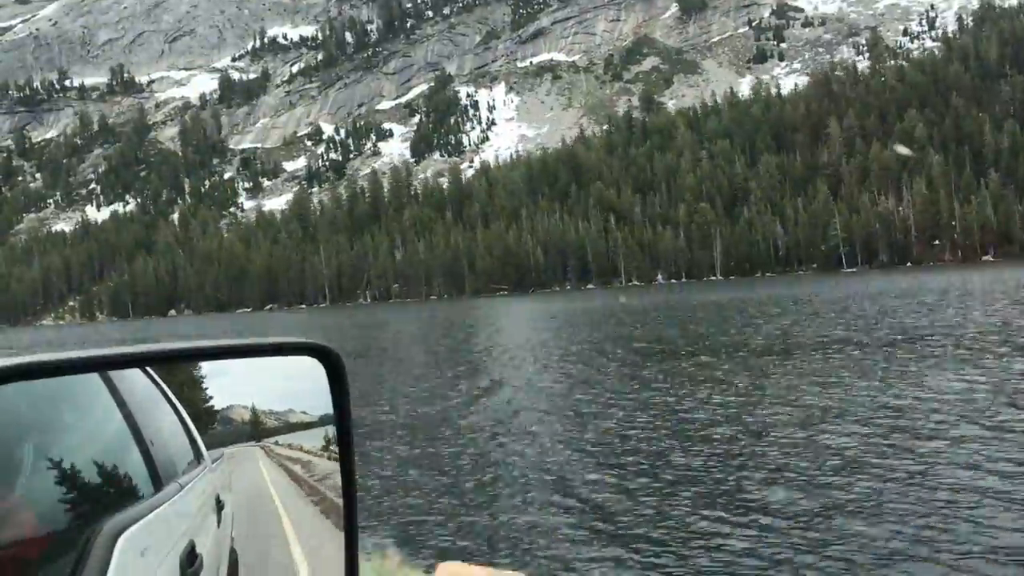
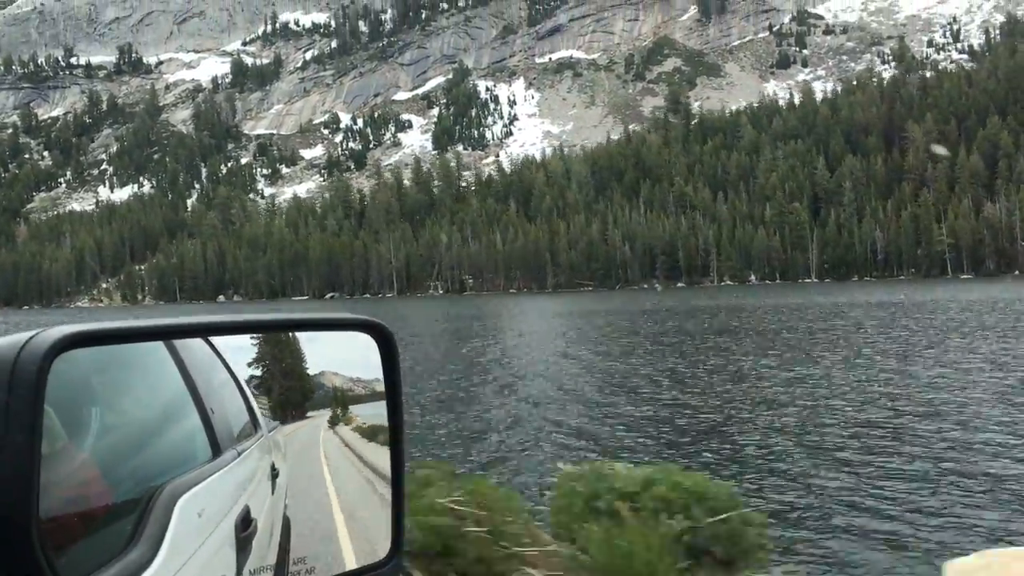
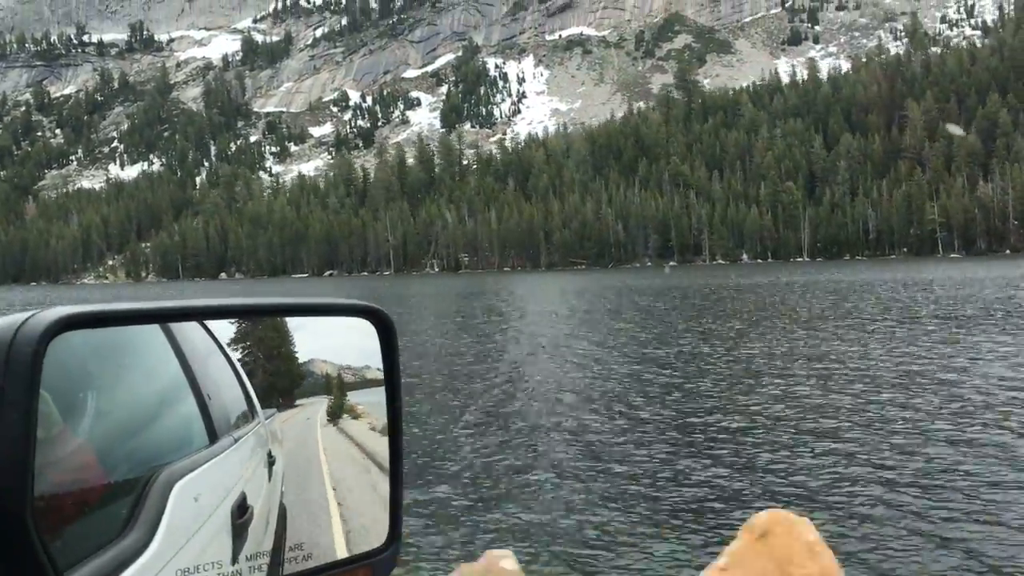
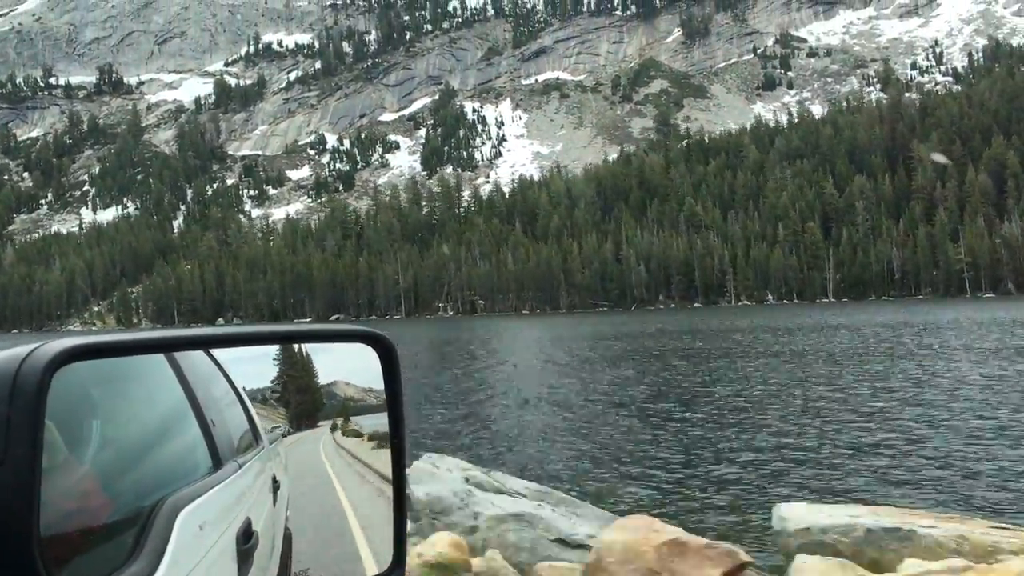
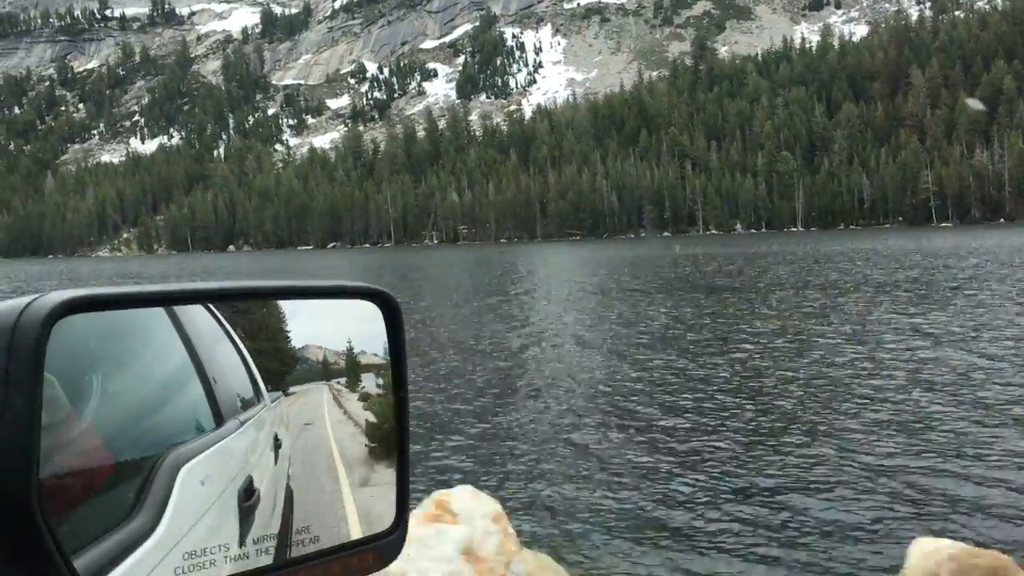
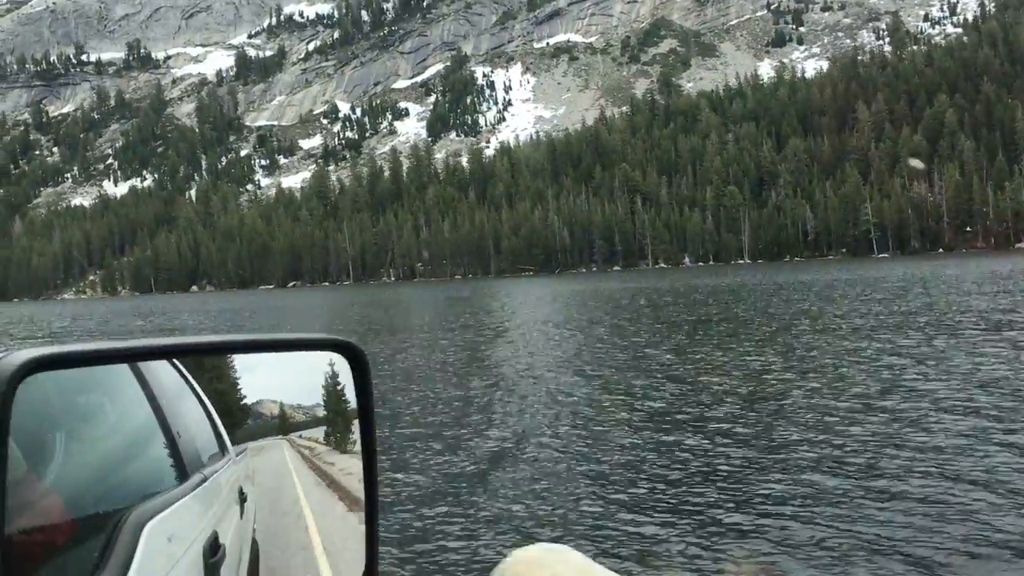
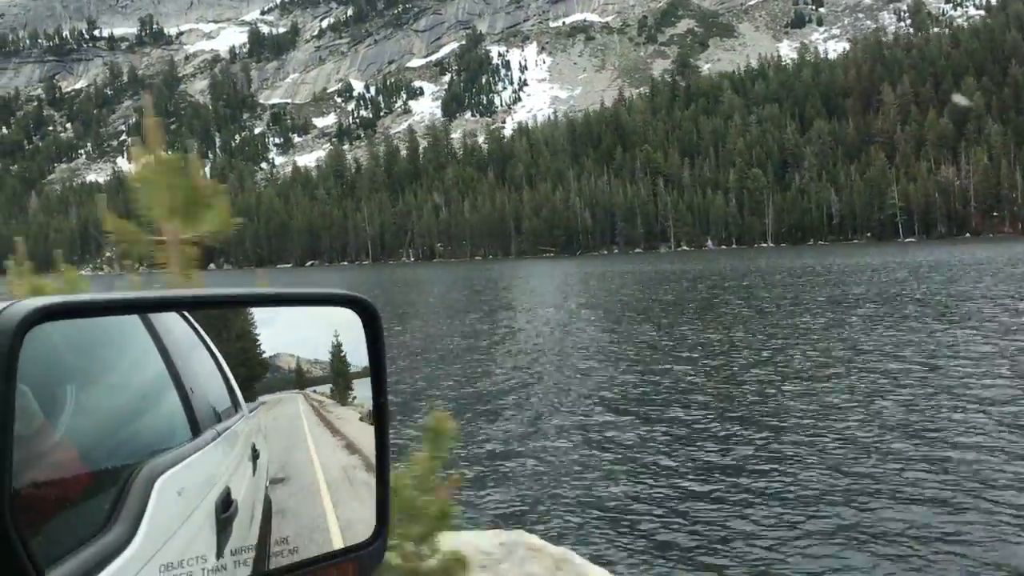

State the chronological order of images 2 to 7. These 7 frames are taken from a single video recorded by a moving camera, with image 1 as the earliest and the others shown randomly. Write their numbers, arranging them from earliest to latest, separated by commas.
6, 7, 5, 3, 2, 4
